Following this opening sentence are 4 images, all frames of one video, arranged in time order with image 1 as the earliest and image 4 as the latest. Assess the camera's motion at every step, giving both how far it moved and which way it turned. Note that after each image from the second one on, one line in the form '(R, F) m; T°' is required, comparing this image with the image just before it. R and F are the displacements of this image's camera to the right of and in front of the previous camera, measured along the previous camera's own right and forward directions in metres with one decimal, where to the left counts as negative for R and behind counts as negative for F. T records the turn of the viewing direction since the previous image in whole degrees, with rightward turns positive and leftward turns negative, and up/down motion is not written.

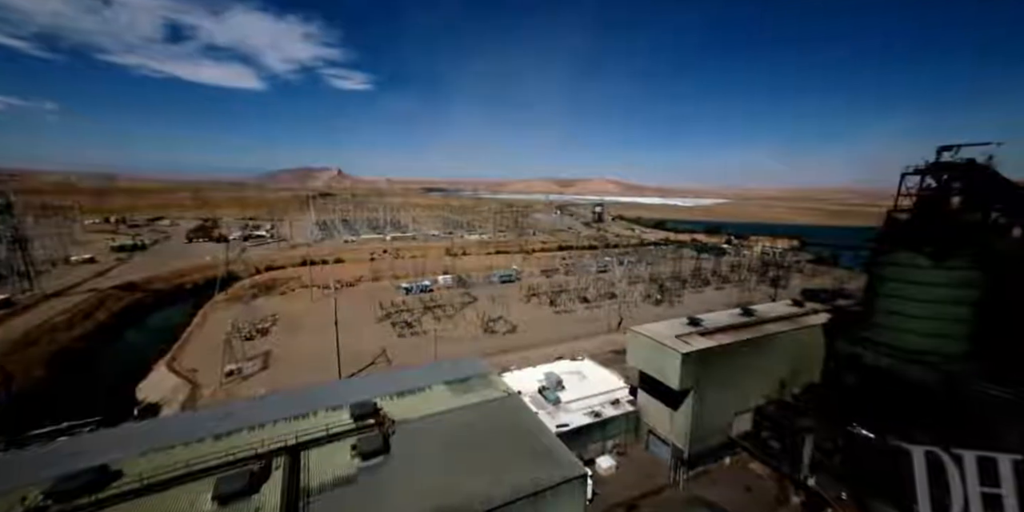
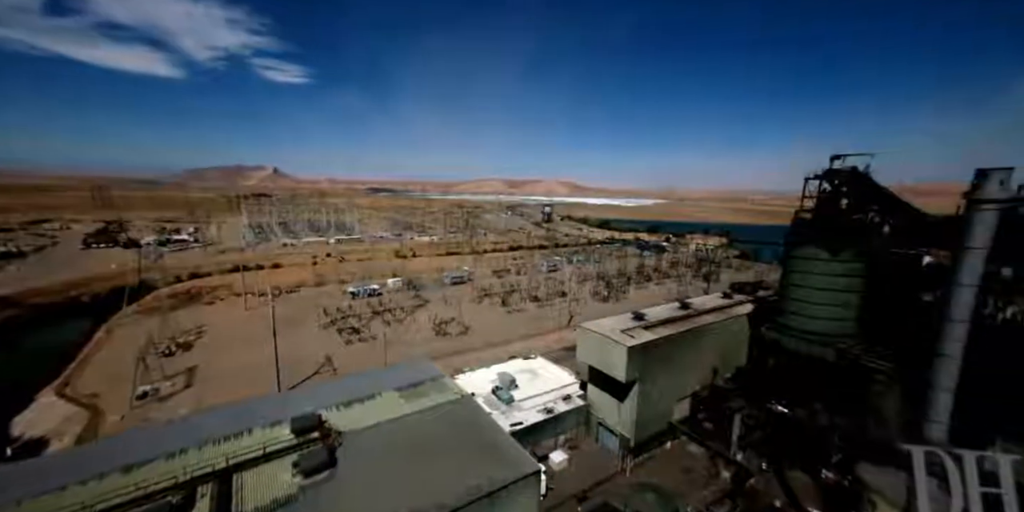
(+0.6, -0.8) m; +7°
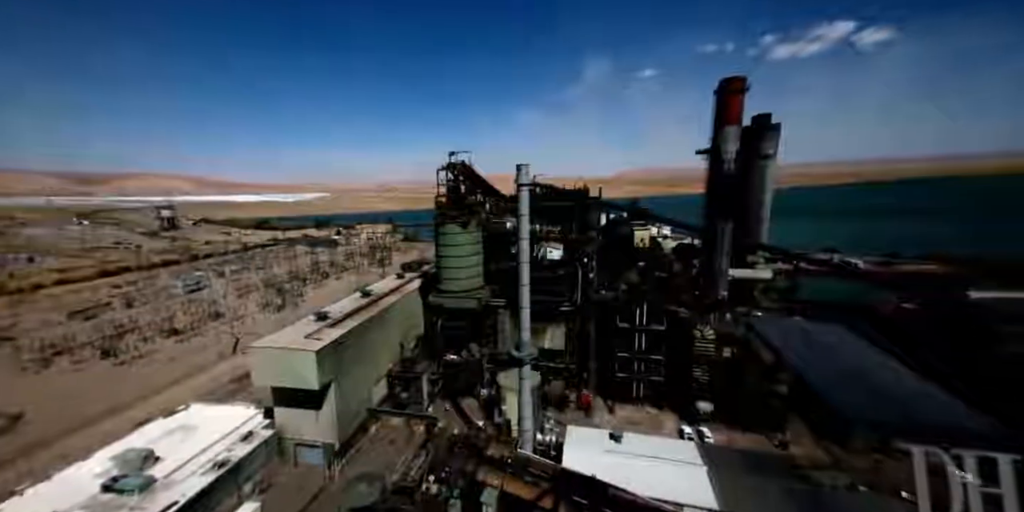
(+0.7, -1.3) m; +46°
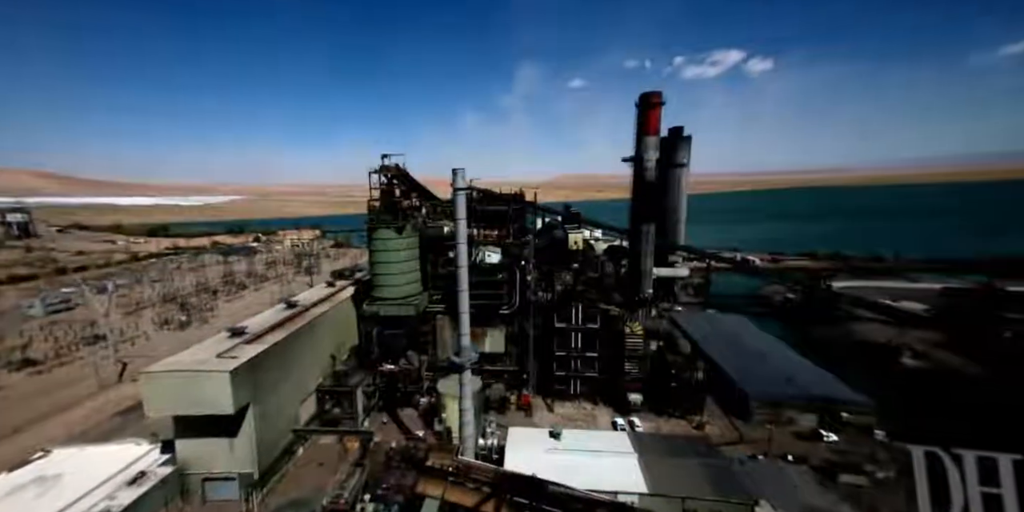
(-0.1, -0.1) m; +9°
